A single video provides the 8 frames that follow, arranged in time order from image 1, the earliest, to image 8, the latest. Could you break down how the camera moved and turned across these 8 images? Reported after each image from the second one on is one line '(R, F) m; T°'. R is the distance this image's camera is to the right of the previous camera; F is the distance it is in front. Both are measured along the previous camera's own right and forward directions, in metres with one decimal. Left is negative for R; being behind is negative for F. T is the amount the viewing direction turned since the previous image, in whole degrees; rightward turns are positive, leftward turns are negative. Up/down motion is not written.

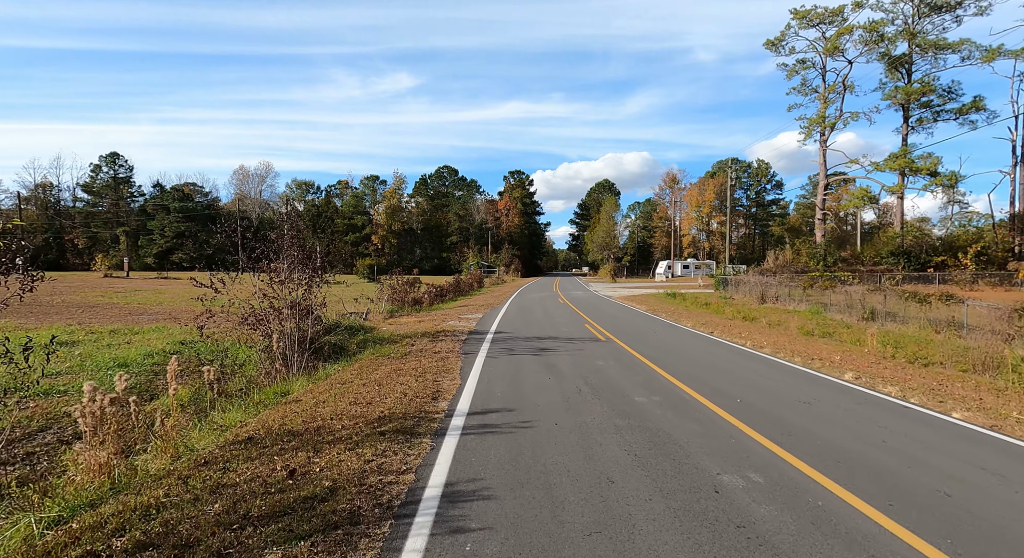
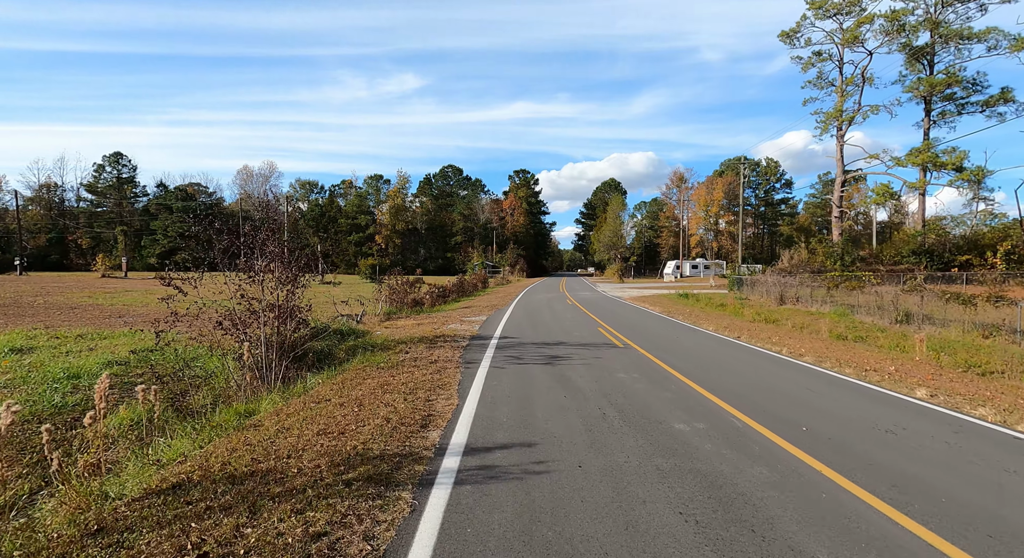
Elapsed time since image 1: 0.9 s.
(0.0, +1.6) m; 0°
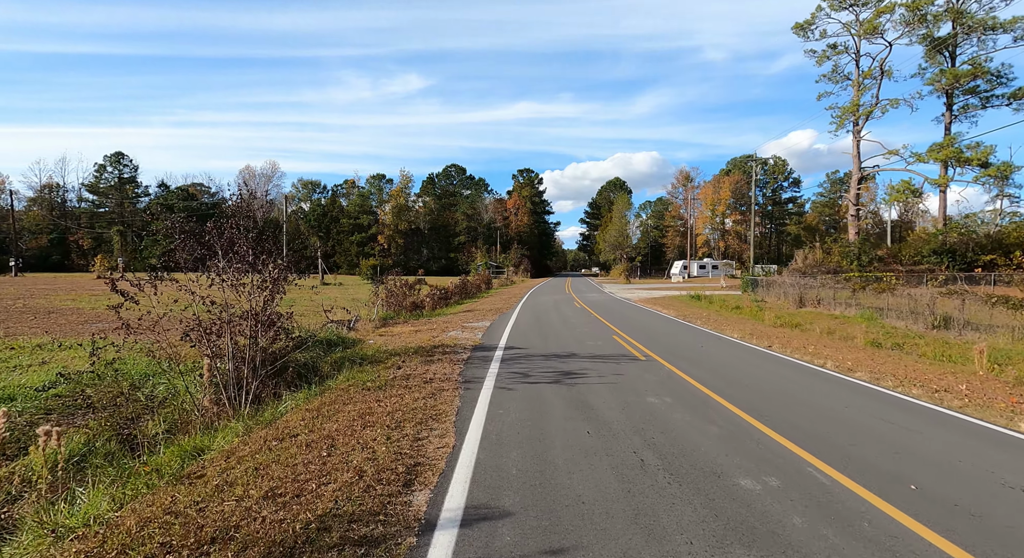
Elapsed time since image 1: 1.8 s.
(-0.1, +1.6) m; 0°
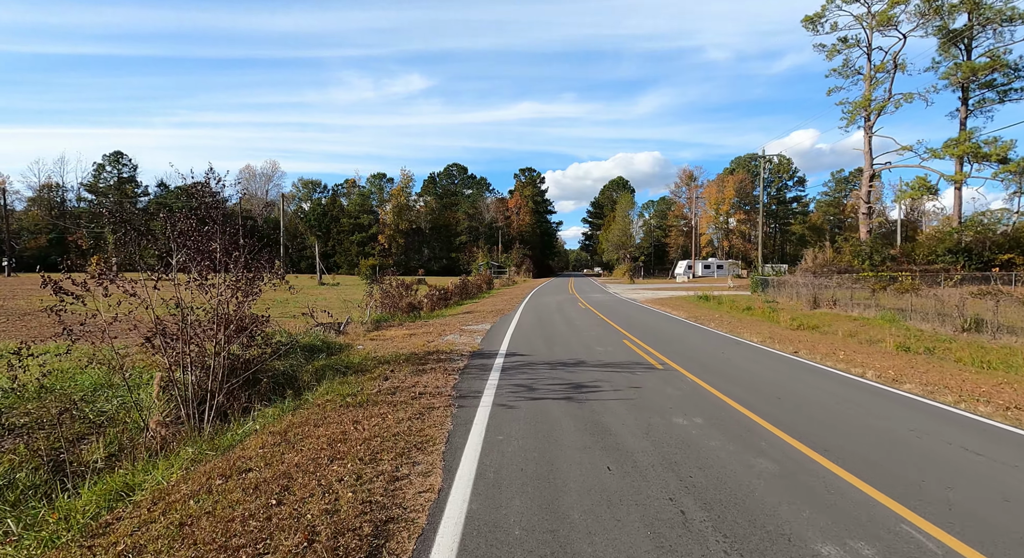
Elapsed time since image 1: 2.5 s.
(0.0, +1.2) m; 0°
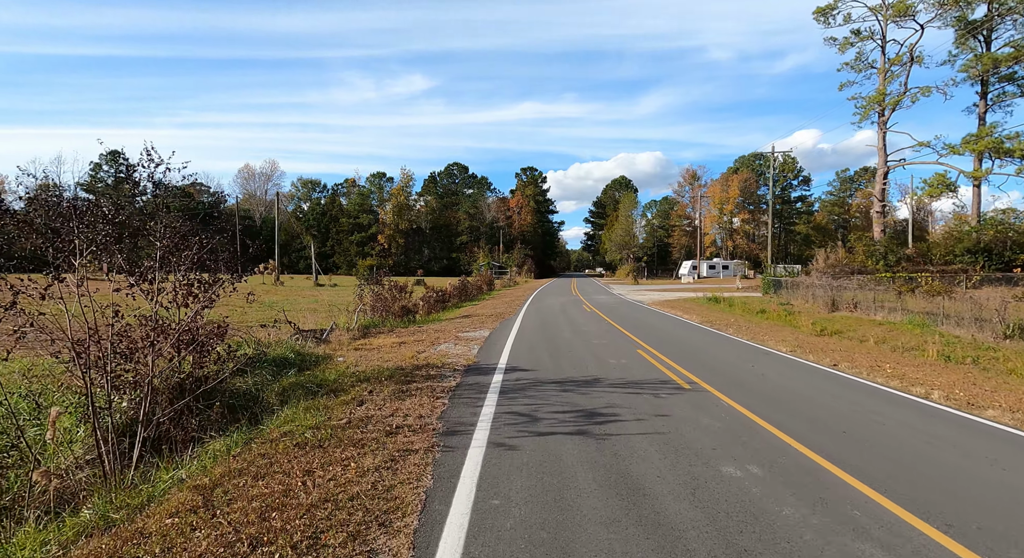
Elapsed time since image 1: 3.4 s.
(0.0, +1.6) m; 0°
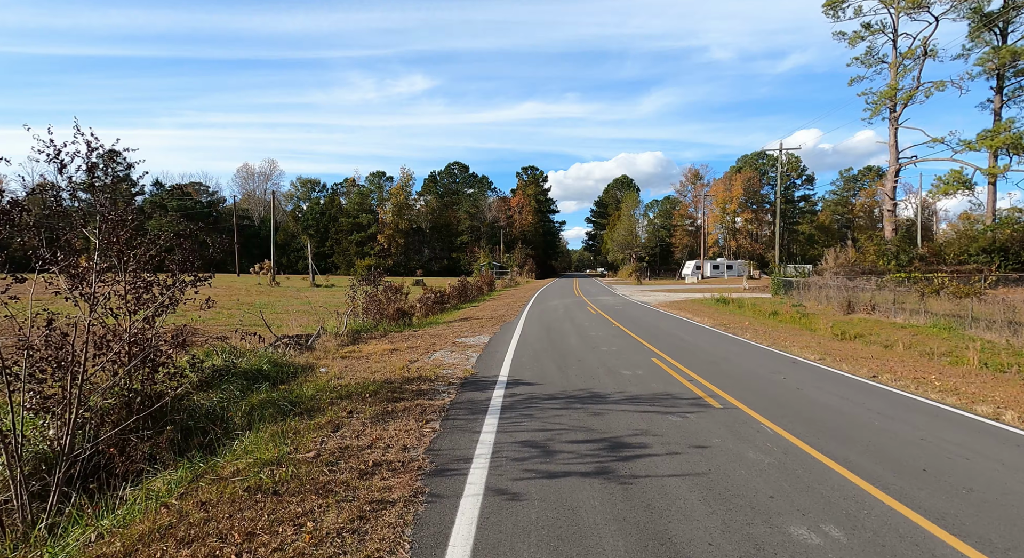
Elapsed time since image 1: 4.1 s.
(0.0, +1.2) m; 0°
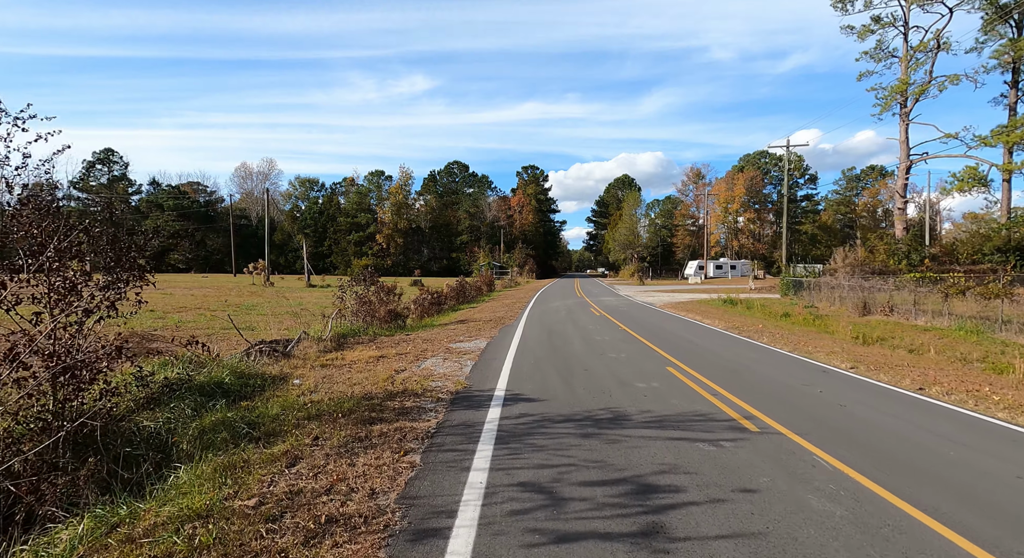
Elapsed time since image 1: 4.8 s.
(0.0, +1.2) m; 0°
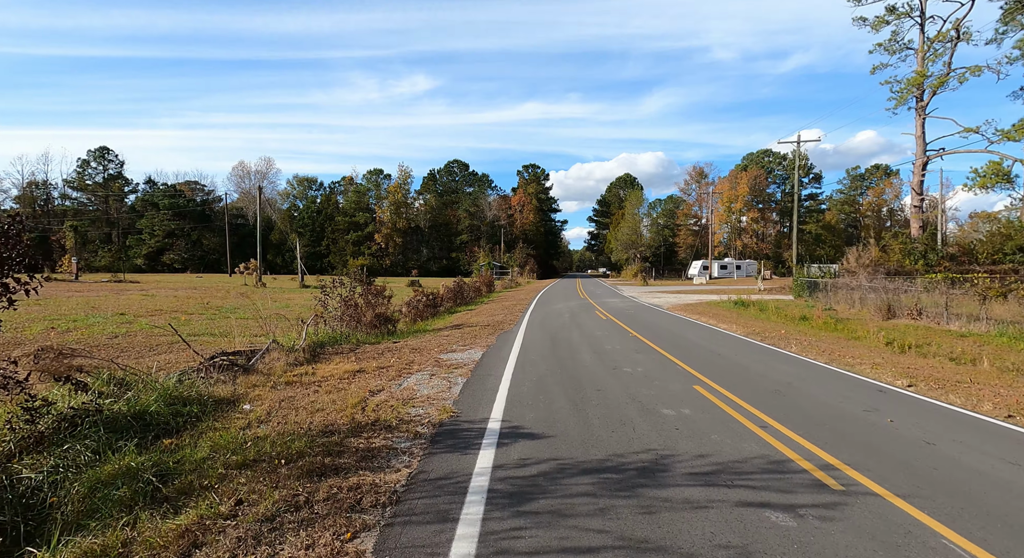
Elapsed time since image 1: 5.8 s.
(0.0, +1.7) m; 0°
